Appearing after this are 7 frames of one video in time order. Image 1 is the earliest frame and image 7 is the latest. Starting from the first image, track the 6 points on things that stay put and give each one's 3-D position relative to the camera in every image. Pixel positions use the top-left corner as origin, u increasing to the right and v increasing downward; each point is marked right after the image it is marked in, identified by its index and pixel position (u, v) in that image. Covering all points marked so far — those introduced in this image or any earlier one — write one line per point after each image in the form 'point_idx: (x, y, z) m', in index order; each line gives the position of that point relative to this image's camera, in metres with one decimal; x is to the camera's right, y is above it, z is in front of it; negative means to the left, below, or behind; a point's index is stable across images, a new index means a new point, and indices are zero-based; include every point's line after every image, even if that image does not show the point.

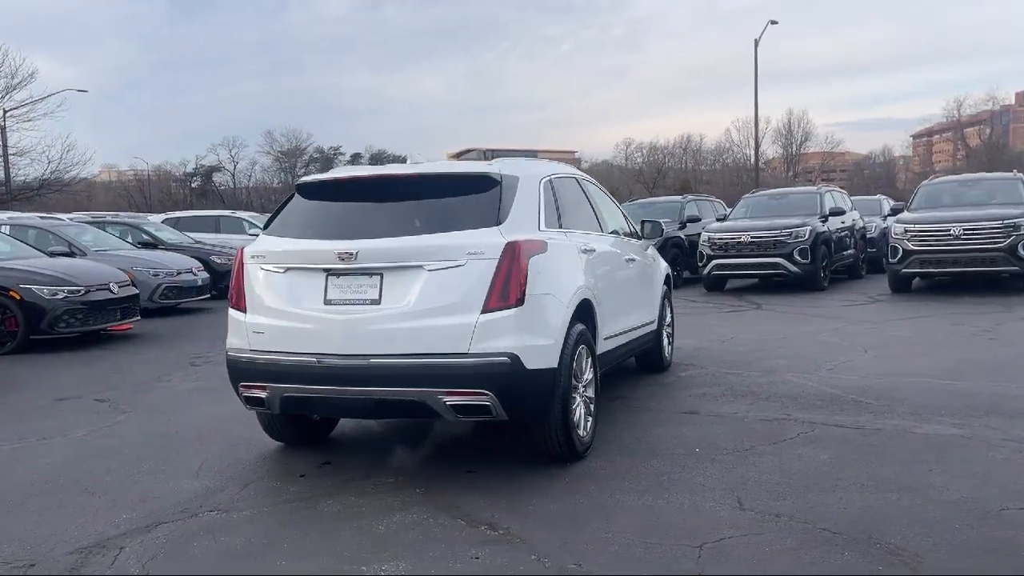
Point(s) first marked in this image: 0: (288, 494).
0: (-1.4, -1.3, +5.4) m
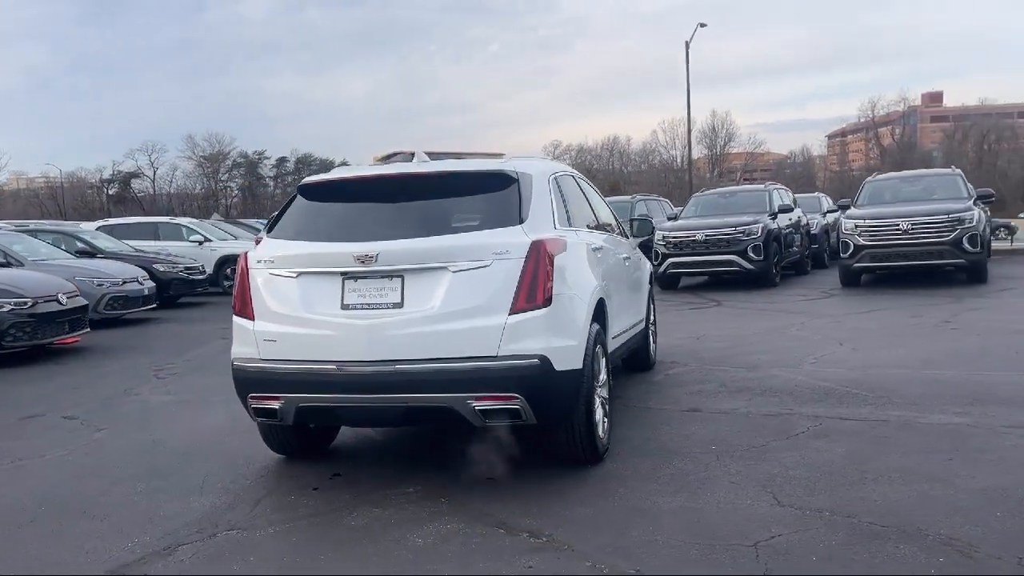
0: (-1.2, -1.3, +5.1) m
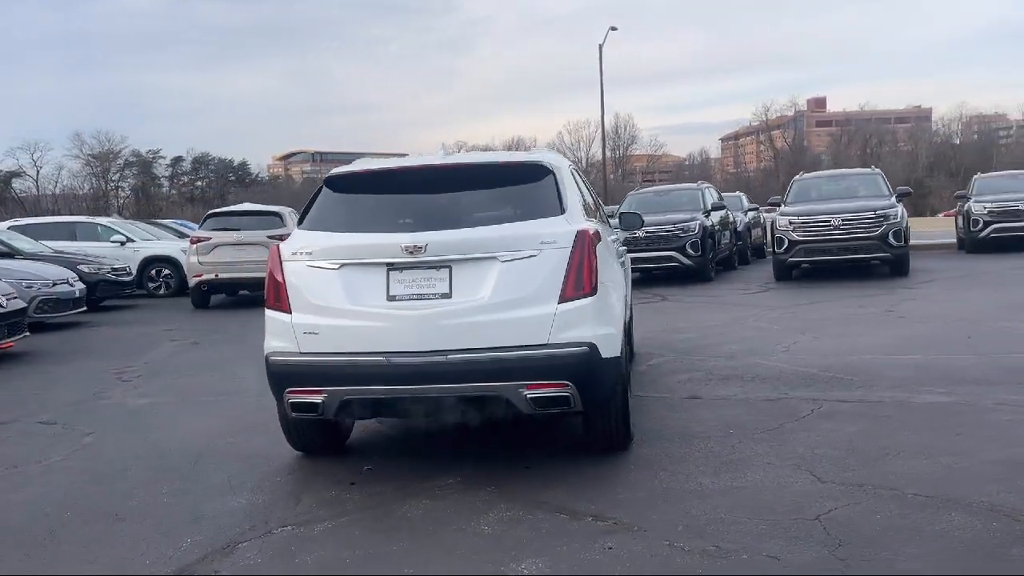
0: (-0.9, -1.3, +5.1) m
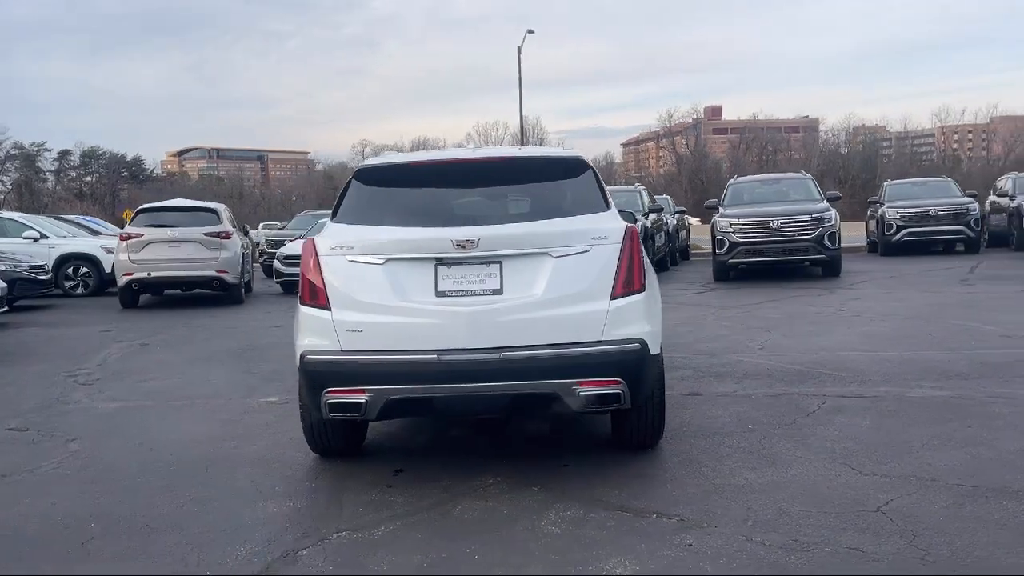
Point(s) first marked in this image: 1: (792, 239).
0: (-0.6, -1.2, +4.9) m
1: (+5.6, +1.0, +17.4) m
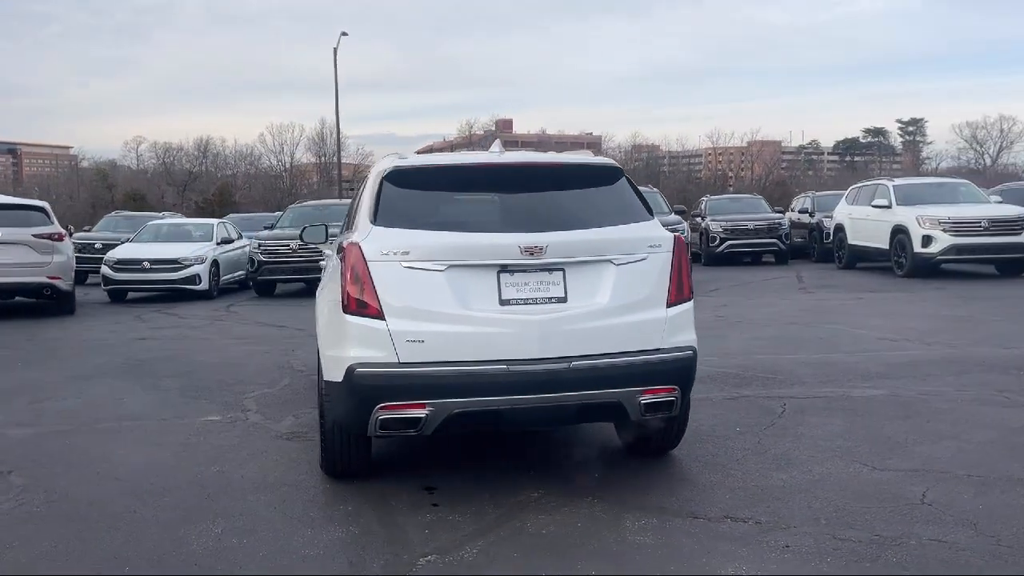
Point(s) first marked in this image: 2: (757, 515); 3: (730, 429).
0: (-0.3, -1.3, +4.7) m
1: (+2.9, +0.8, +18.3) m
2: (+1.3, -1.2, +4.7) m
3: (+1.6, -1.1, +6.6) m
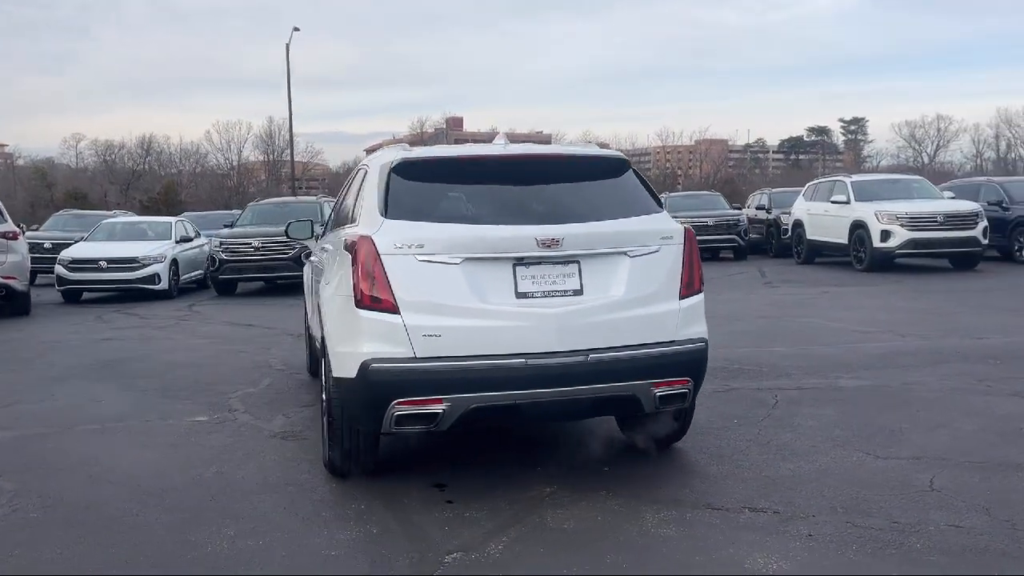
0: (-0.2, -1.2, +4.6) m
1: (+2.2, +0.9, +18.4) m
2: (+1.4, -1.2, +4.7) m
3: (+1.6, -1.0, +6.6) m
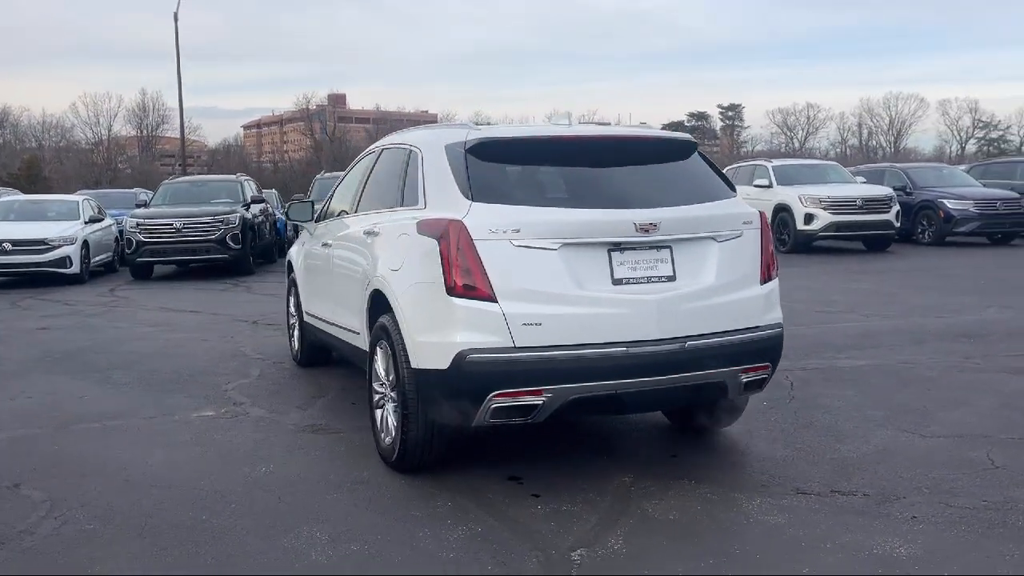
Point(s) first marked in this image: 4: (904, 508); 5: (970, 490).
0: (+0.4, -1.2, +4.5) m
1: (+0.9, +1.3, +18.4) m
2: (+1.9, -1.1, +4.8) m
3: (+1.9, -0.9, +6.7) m
4: (+2.0, -1.1, +4.5) m
5: (+2.5, -1.1, +4.8) m
